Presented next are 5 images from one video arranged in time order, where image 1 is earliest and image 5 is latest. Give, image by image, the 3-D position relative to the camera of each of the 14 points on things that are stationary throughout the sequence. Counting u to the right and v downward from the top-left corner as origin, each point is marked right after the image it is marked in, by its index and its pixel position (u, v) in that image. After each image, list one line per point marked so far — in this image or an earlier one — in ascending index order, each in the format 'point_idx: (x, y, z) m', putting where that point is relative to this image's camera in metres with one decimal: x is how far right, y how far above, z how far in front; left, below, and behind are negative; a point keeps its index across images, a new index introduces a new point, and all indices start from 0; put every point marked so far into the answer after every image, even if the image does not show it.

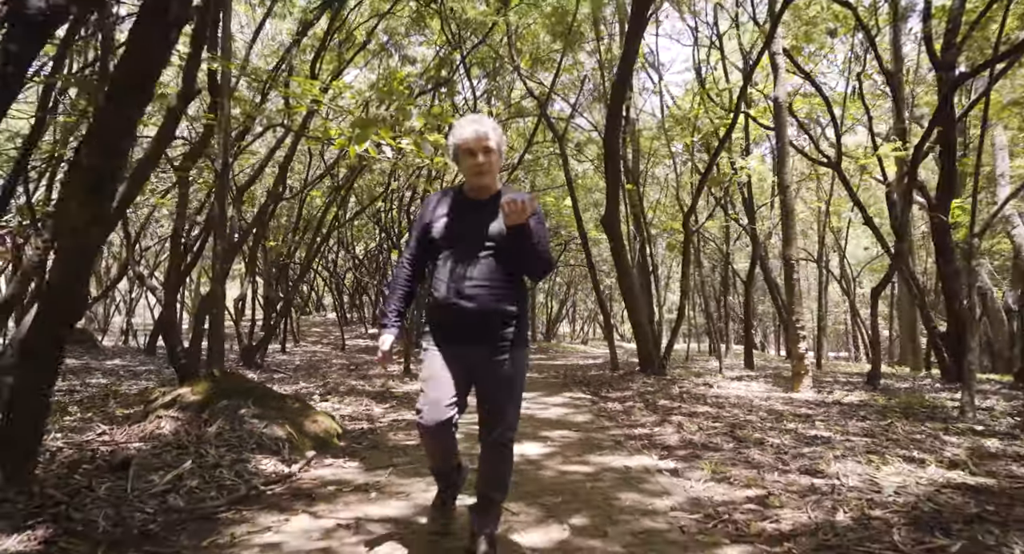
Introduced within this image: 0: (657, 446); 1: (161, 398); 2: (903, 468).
0: (+0.9, -1.0, +3.7) m
1: (-2.1, -0.7, +3.9) m
2: (+1.9, -0.9, +3.2) m
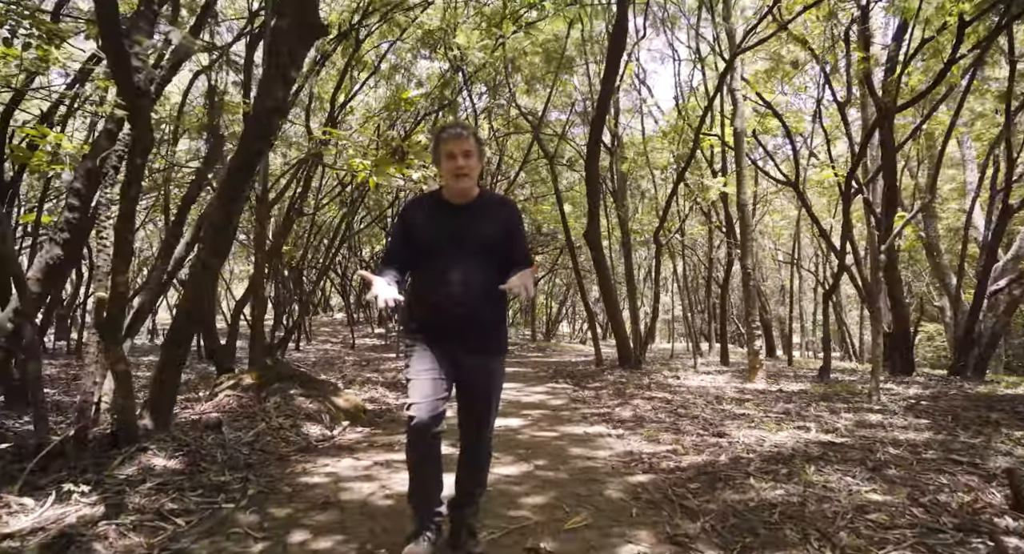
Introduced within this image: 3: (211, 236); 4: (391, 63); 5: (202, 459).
0: (+0.8, -1.1, +4.8) m
1: (-2.2, -0.8, +5.0) m
2: (+1.9, -1.0, +4.2) m
3: (-1.5, +0.2, +3.2) m
4: (-2.0, +3.6, +10.5) m
5: (-1.5, -0.9, +3.1) m
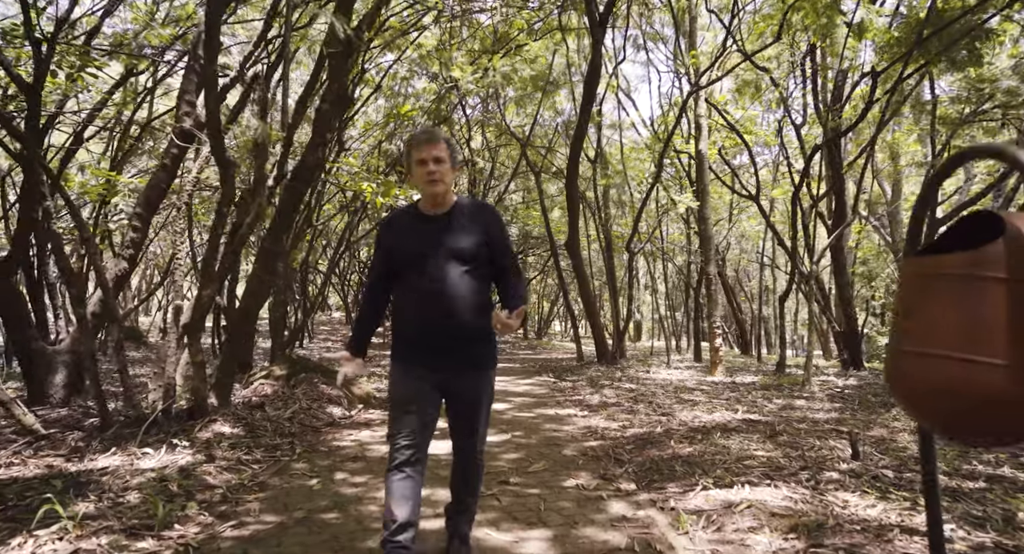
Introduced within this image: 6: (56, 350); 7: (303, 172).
0: (+0.6, -1.1, +5.8) m
1: (-2.3, -0.9, +5.9) m
2: (+1.7, -1.1, +5.2) m
3: (-1.6, +0.1, +4.2) m
4: (-2.2, +3.5, +11.5) m
5: (-1.6, -0.9, +4.0) m
6: (-3.4, -0.5, +4.8) m
7: (-1.3, +0.6, +4.0) m
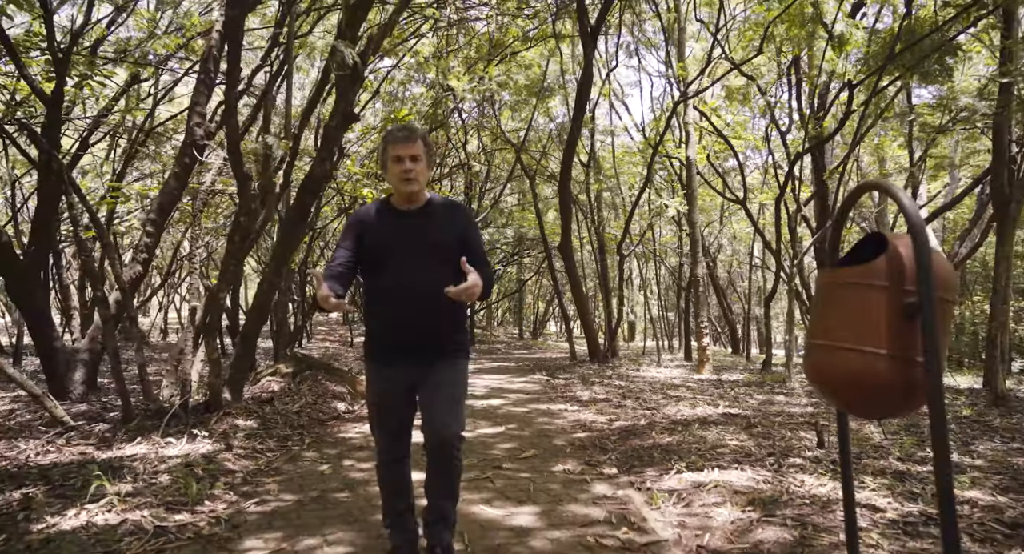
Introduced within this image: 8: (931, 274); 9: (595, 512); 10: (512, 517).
0: (+0.6, -1.2, +6.1) m
1: (-2.4, -0.9, +6.2) m
2: (+1.7, -1.1, +5.5) m
3: (-1.7, +0.1, +4.5) m
4: (-2.3, +3.5, +11.8) m
5: (-1.6, -1.0, +4.3) m
6: (-3.5, -0.6, +5.1) m
7: (-1.3, +0.6, +4.2) m
8: (+0.9, 0.0, +1.3) m
9: (+0.3, -1.0, +2.6) m
10: (0.0, -1.0, +2.6) m
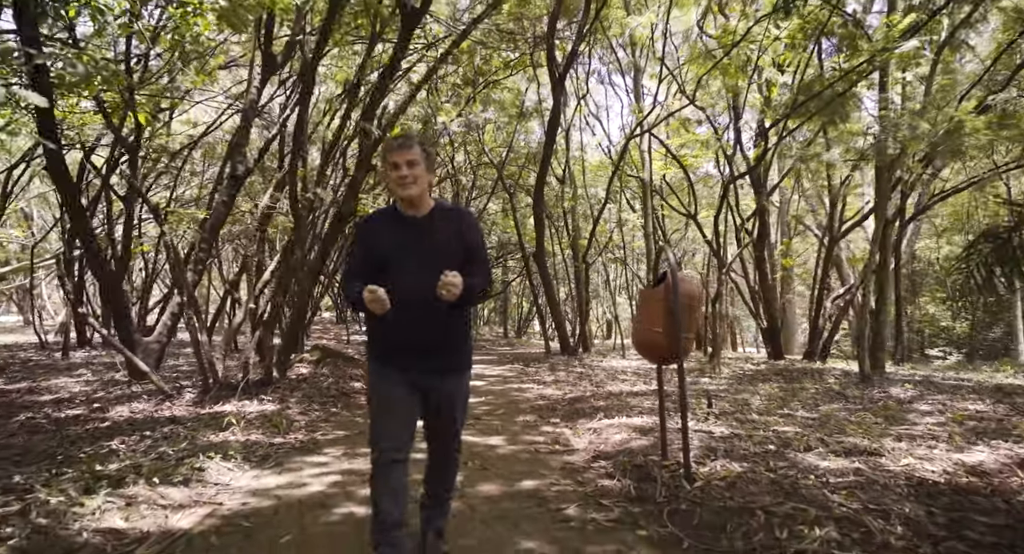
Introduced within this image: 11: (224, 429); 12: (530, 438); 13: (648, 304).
0: (+0.4, -1.2, +7.6) m
1: (-2.6, -1.0, +7.6) m
2: (+1.5, -1.2, +7.0) m
3: (-1.9, 0.0, +5.9) m
4: (-2.6, +3.4, +13.2) m
5: (-1.8, -1.0, +5.7) m
6: (-3.7, -0.6, +6.5) m
7: (-1.5, +0.5, +5.7) m
8: (+0.7, -0.1, +2.8) m
9: (+0.2, -1.0, +4.1) m
10: (-0.2, -1.0, +4.1) m
11: (-1.8, -0.9, +4.0) m
12: (+0.1, -1.0, +4.2) m
13: (+0.6, -0.1, +3.0) m
